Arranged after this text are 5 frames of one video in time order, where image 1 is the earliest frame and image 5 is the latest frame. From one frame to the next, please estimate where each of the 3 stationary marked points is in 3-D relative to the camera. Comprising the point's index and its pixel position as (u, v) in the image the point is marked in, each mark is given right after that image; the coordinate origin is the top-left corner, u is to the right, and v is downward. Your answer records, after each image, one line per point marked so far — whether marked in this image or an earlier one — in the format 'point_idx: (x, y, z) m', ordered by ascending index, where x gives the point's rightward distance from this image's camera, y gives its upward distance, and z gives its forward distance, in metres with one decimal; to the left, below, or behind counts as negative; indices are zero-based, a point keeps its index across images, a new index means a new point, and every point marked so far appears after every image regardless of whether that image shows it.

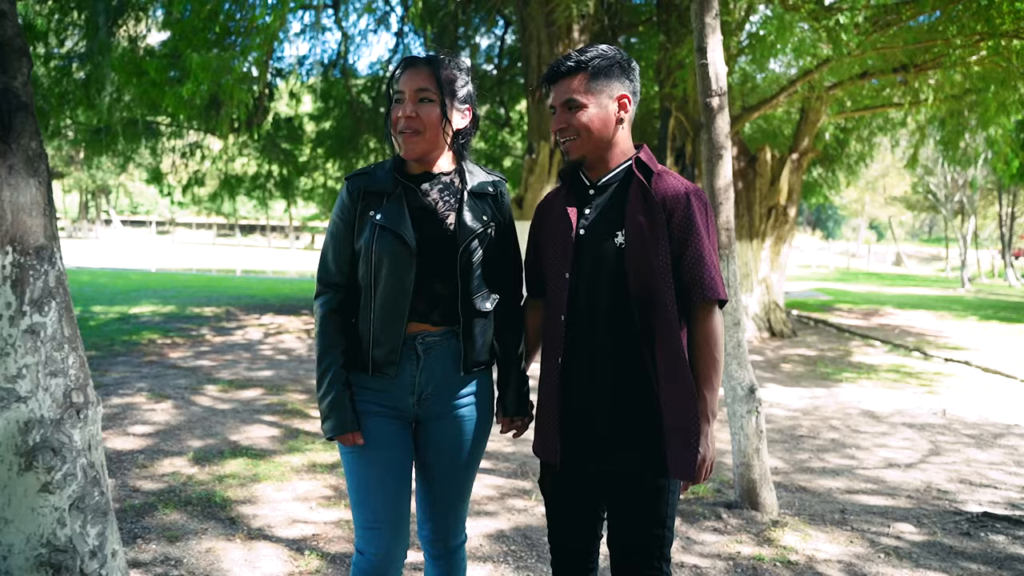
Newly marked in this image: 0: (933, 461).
0: (+3.1, -1.3, +6.0) m
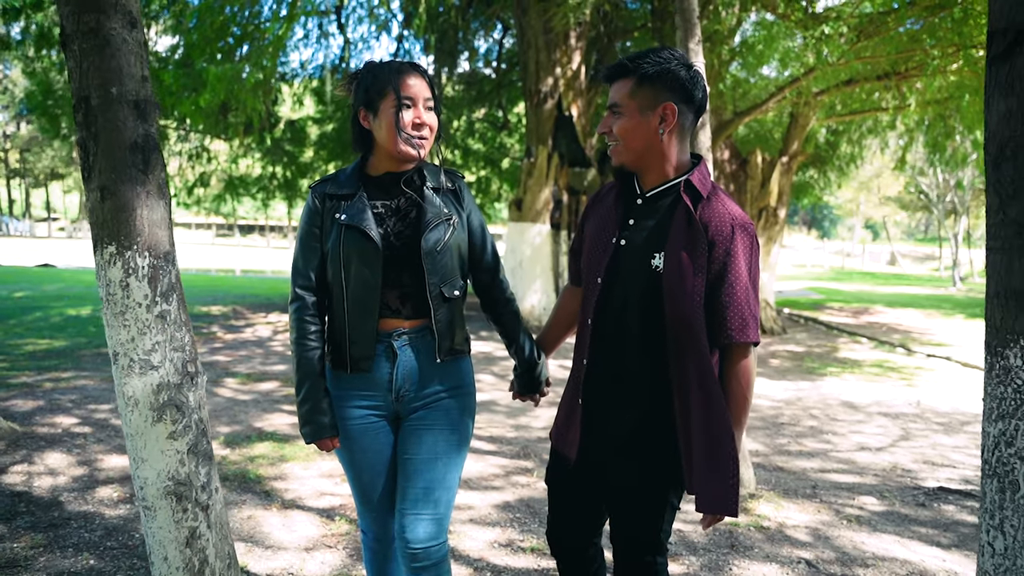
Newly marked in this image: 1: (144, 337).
0: (+3.1, -1.2, +6.5) m
1: (-1.0, -0.1, +2.2) m
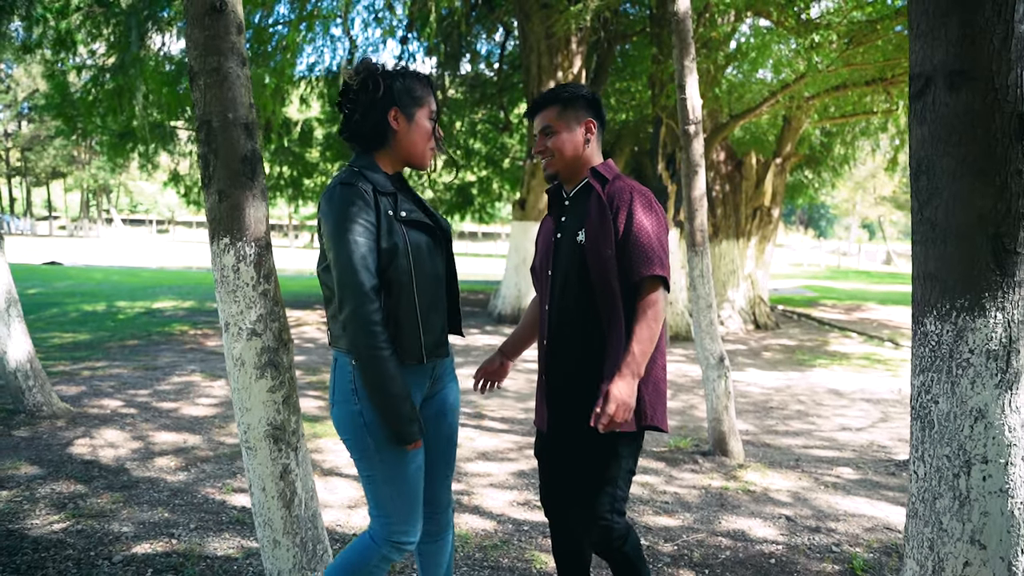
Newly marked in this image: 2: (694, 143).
0: (+3.2, -1.2, +7.1) m
1: (-0.9, -0.1, +2.7) m
2: (+1.2, +1.0, +5.5) m
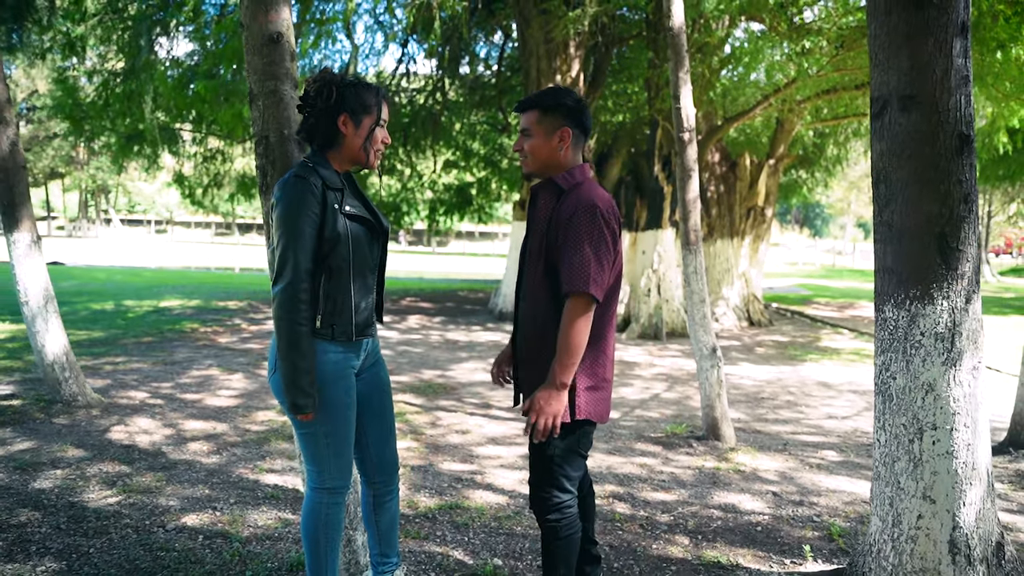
0: (+3.2, -1.2, +7.5) m
1: (-0.8, -0.1, +3.1) m
2: (+1.3, +1.0, +5.9) m
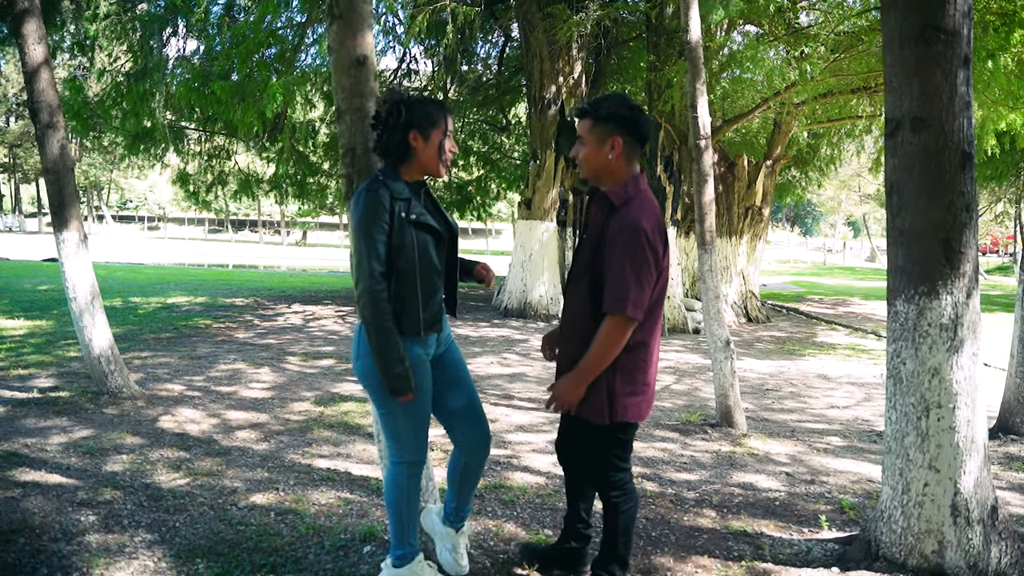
0: (+3.4, -1.1, +7.9) m
1: (-0.6, 0.0, +3.5) m
2: (+1.5, +1.0, +6.3) m
